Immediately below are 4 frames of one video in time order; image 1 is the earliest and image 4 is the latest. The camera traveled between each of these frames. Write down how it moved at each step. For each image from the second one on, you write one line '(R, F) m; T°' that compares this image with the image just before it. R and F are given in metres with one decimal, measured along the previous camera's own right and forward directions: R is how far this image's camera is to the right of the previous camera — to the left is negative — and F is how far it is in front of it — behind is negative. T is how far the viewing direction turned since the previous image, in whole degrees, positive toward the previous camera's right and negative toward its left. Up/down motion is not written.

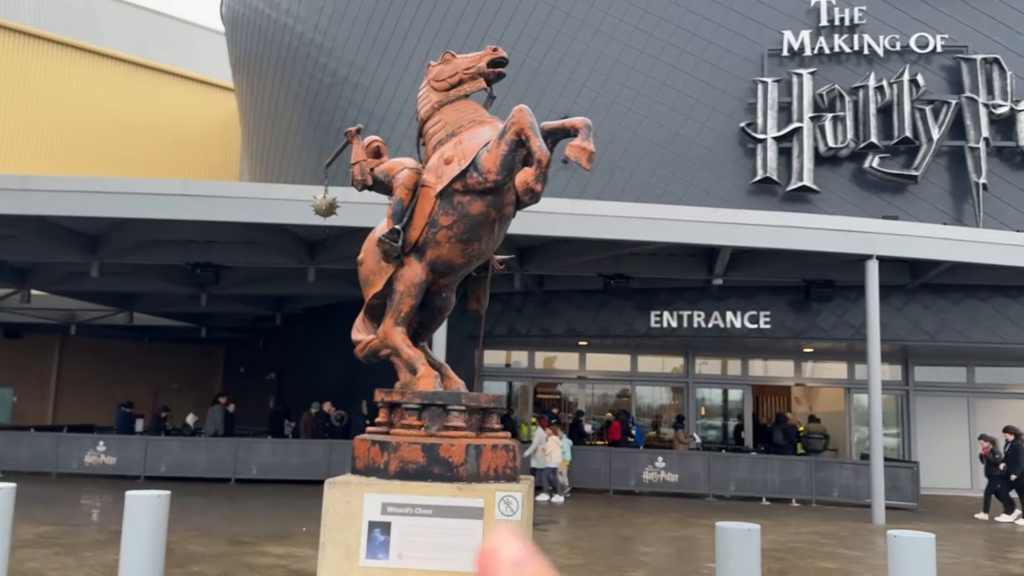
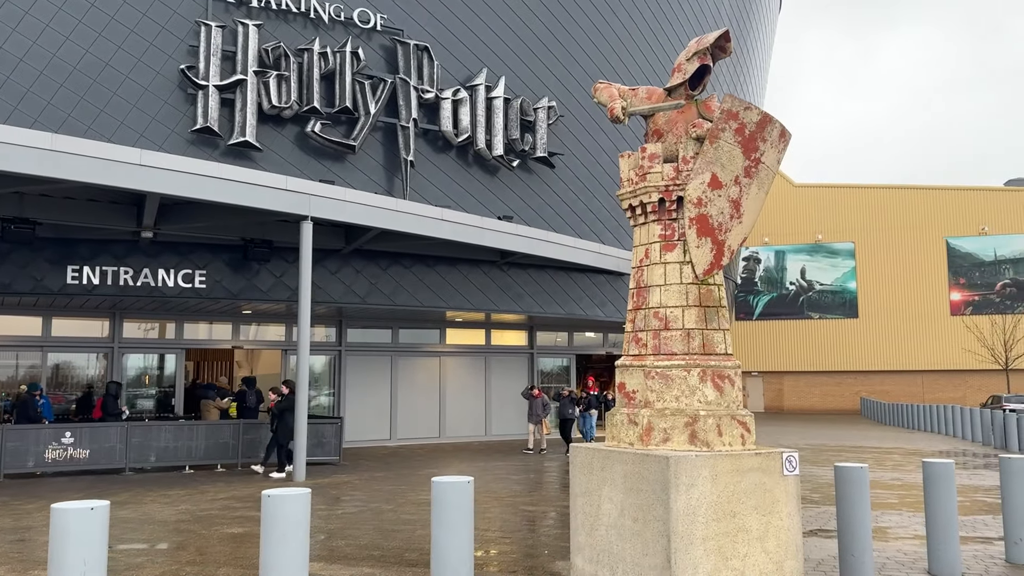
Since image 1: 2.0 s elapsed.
(+0.6, +0.5) m; +36°
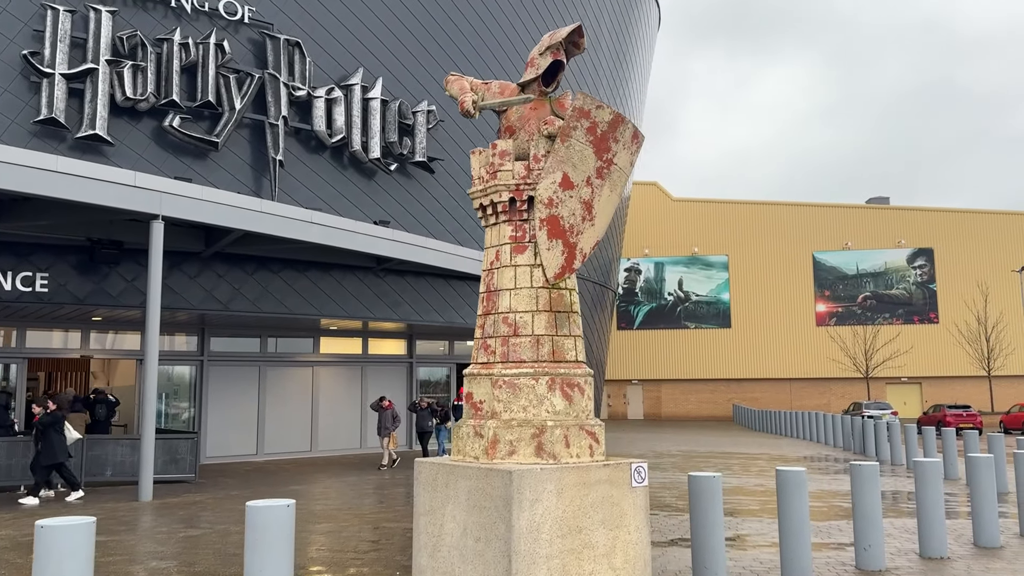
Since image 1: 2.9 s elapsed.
(+0.3, +0.3) m; +7°
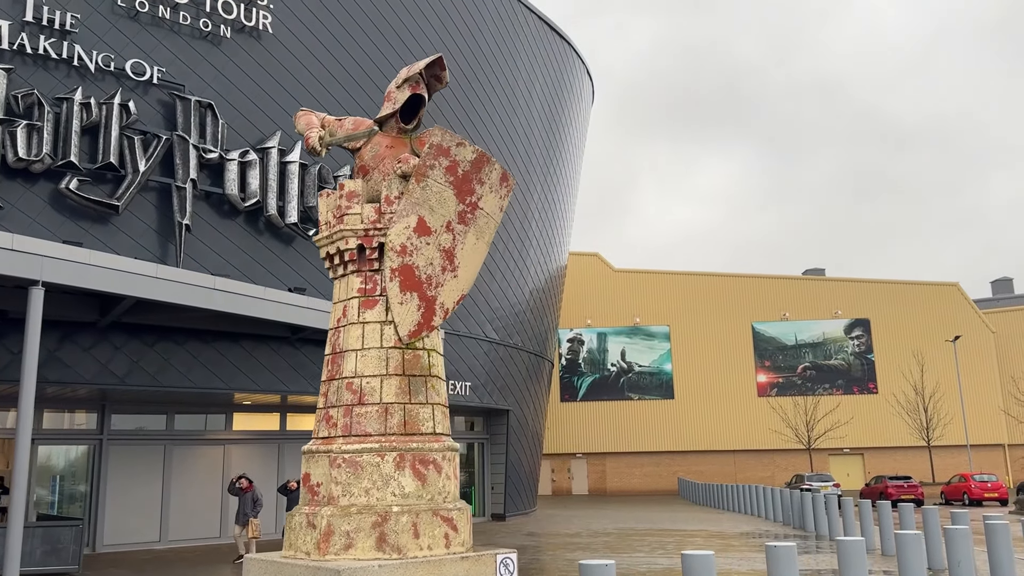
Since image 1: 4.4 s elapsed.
(+0.6, +0.7) m; +3°
